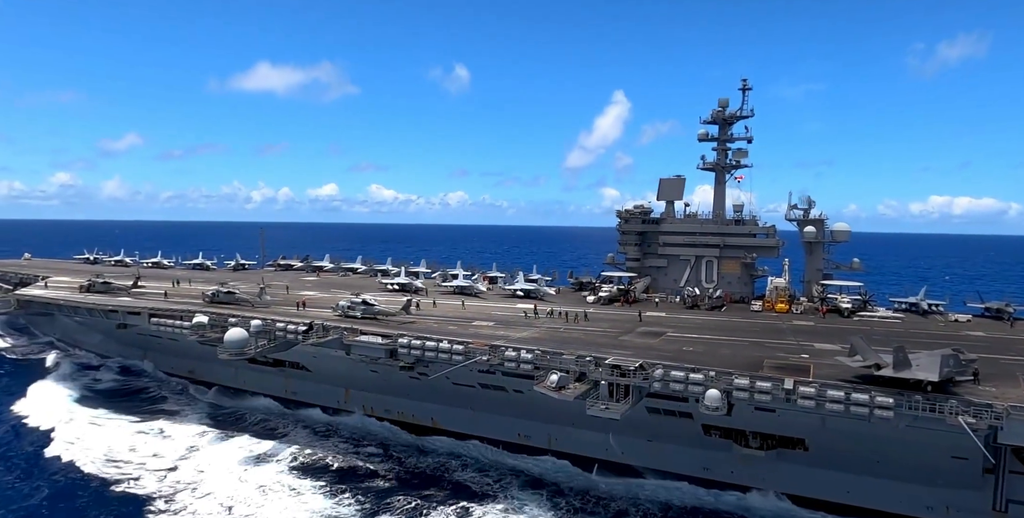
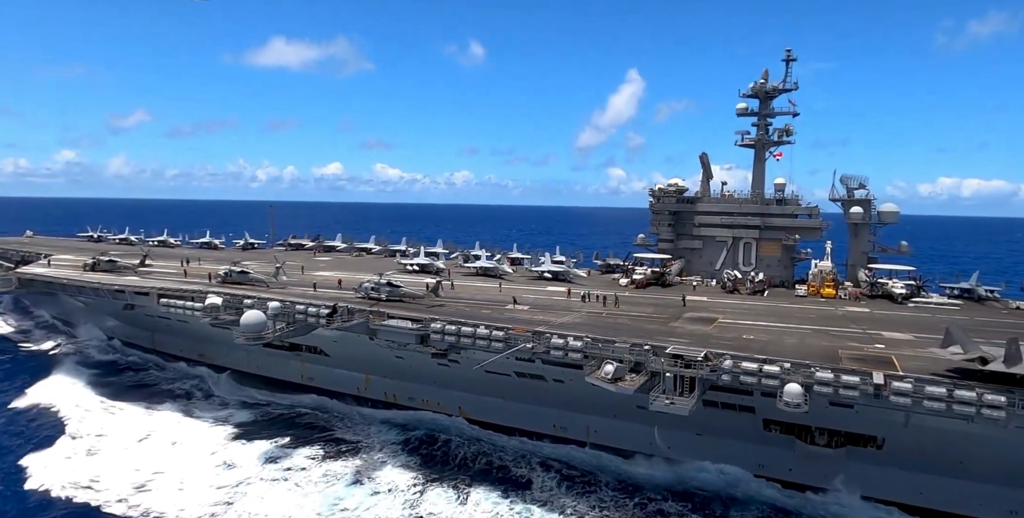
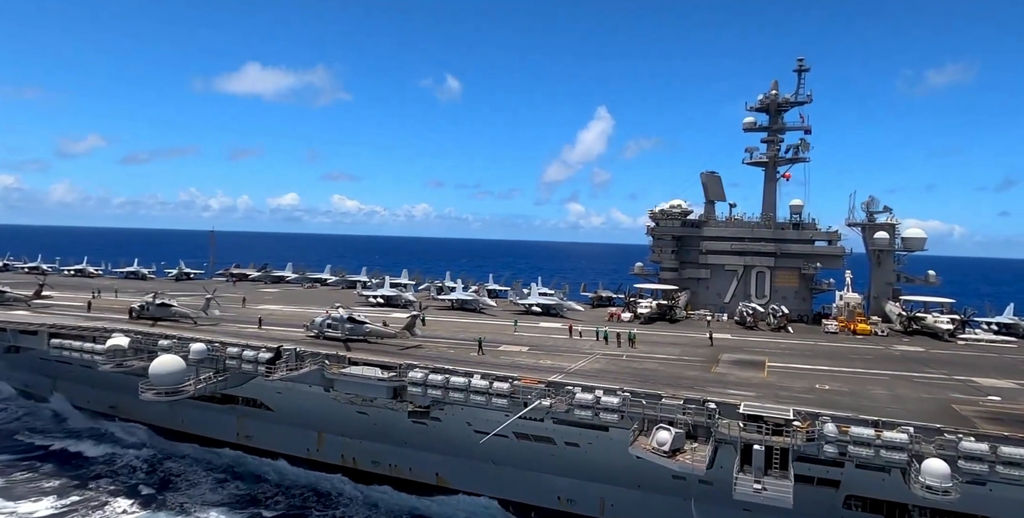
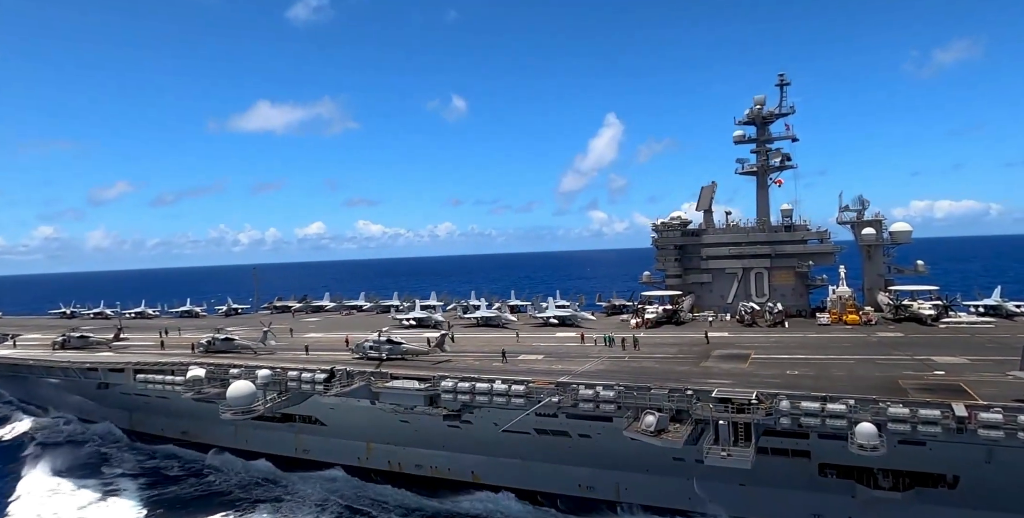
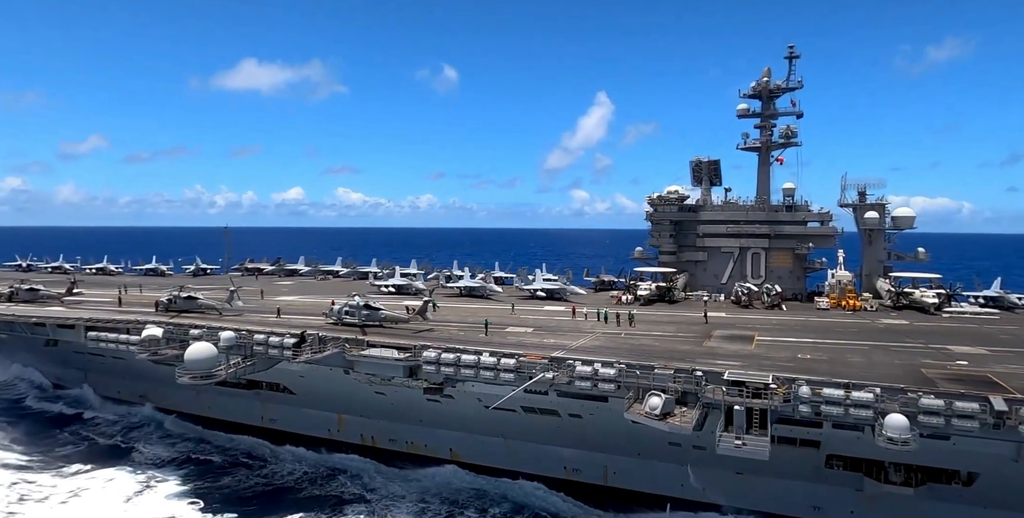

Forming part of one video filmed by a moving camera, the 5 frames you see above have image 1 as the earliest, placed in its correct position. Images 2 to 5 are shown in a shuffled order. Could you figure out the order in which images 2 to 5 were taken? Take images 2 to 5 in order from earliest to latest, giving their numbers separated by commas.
2, 4, 5, 3
